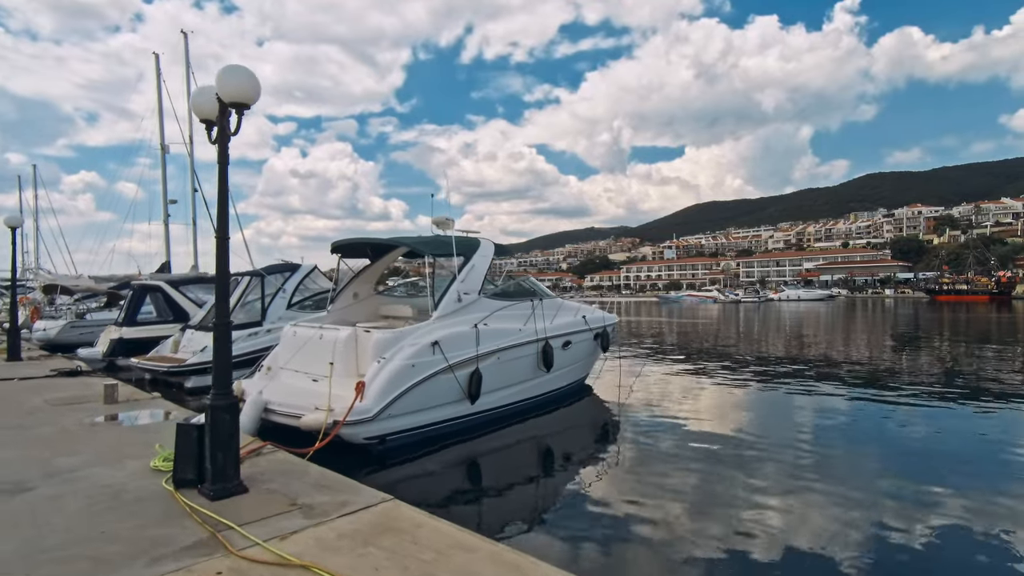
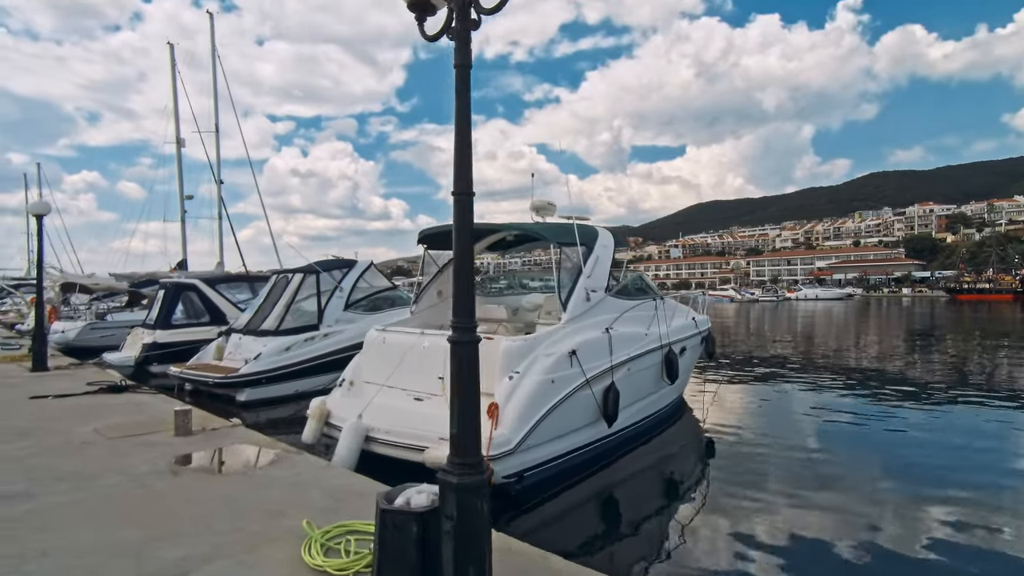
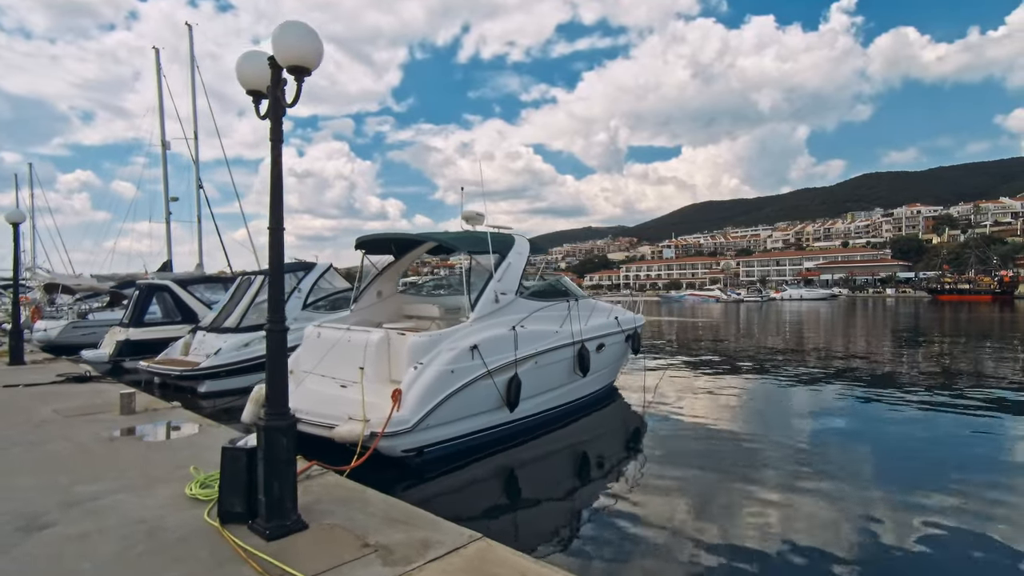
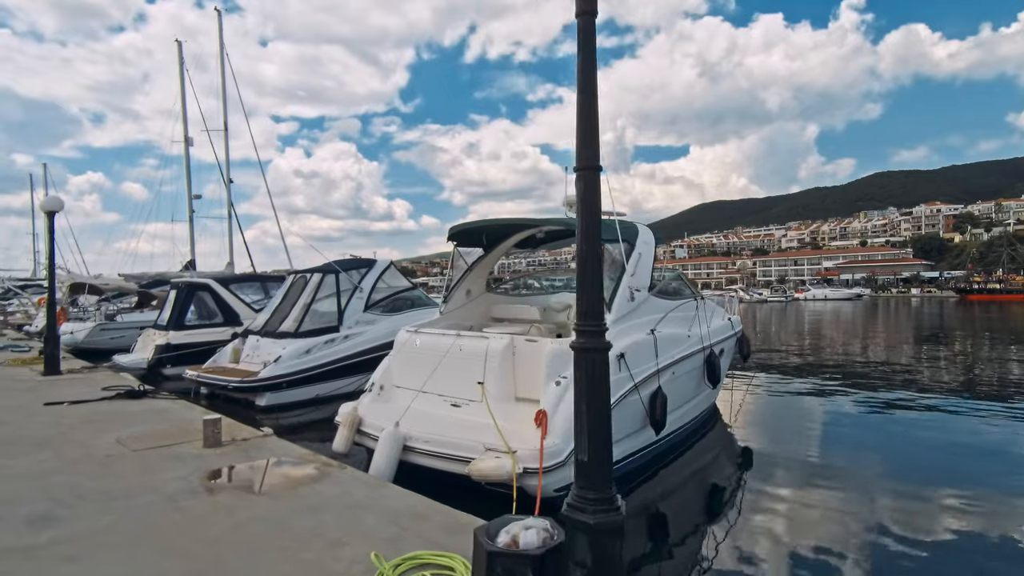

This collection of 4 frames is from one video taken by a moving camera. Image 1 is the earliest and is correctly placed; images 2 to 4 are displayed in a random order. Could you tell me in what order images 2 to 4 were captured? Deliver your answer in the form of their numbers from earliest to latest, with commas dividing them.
3, 2, 4
